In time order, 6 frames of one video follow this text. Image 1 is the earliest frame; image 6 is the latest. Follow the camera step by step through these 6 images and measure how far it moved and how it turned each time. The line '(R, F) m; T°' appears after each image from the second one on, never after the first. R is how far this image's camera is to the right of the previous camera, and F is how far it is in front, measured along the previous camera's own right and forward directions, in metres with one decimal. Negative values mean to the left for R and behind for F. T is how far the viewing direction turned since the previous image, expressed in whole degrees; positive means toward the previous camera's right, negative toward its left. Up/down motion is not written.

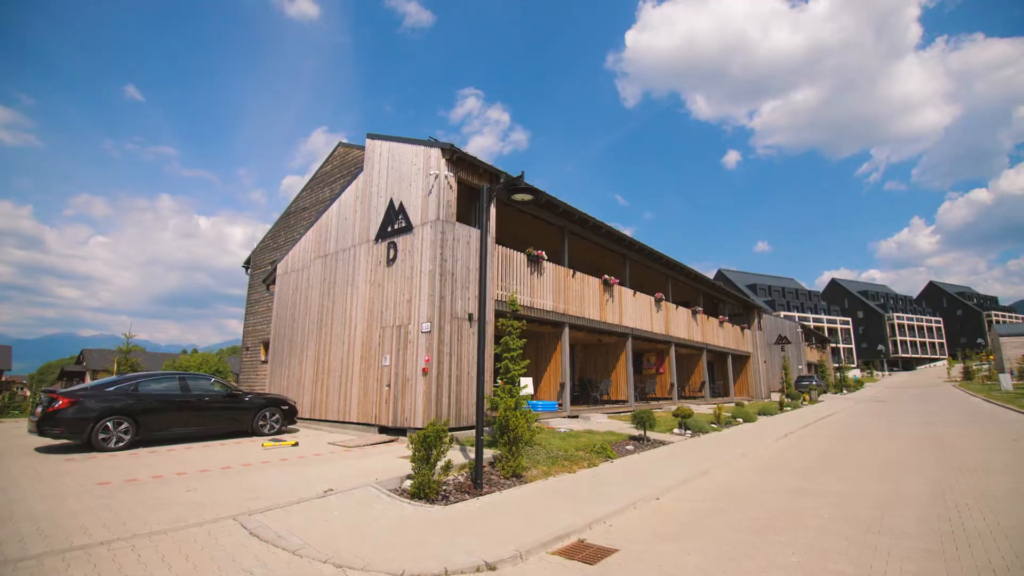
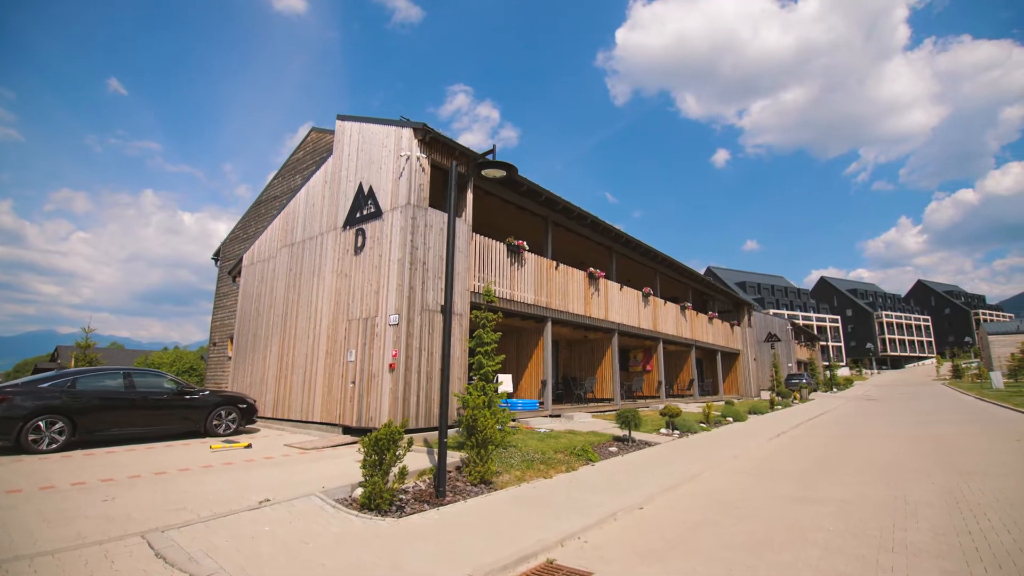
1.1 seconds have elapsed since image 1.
(+0.3, +0.7) m; +1°
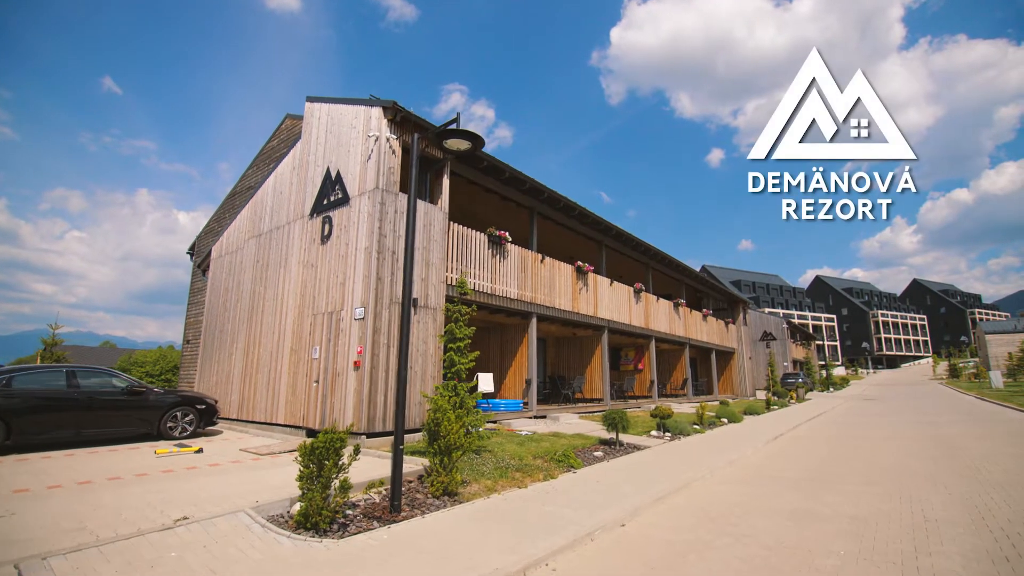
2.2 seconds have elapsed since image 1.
(+0.3, +0.7) m; 0°
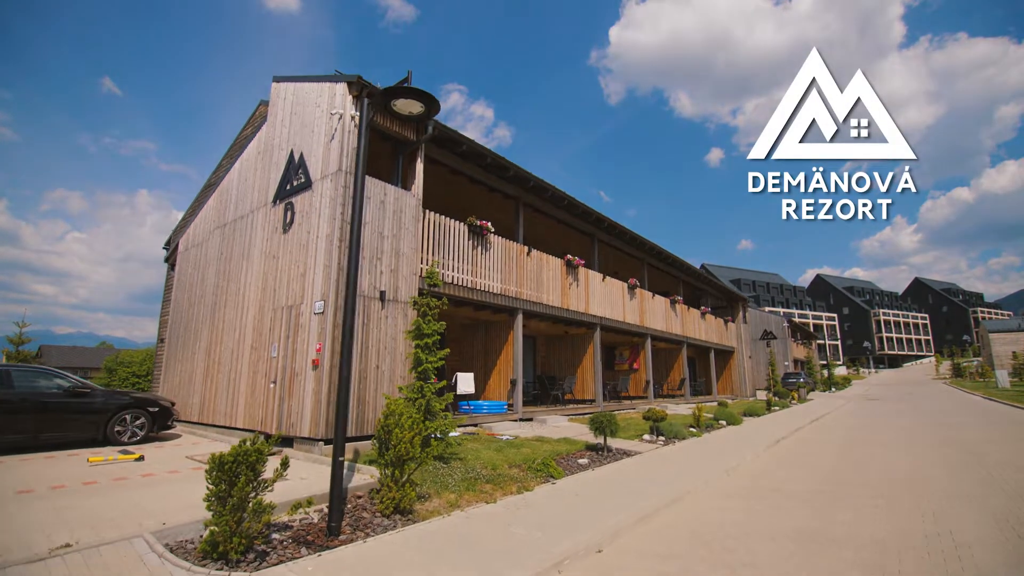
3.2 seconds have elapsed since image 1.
(+0.4, +0.8) m; 0°
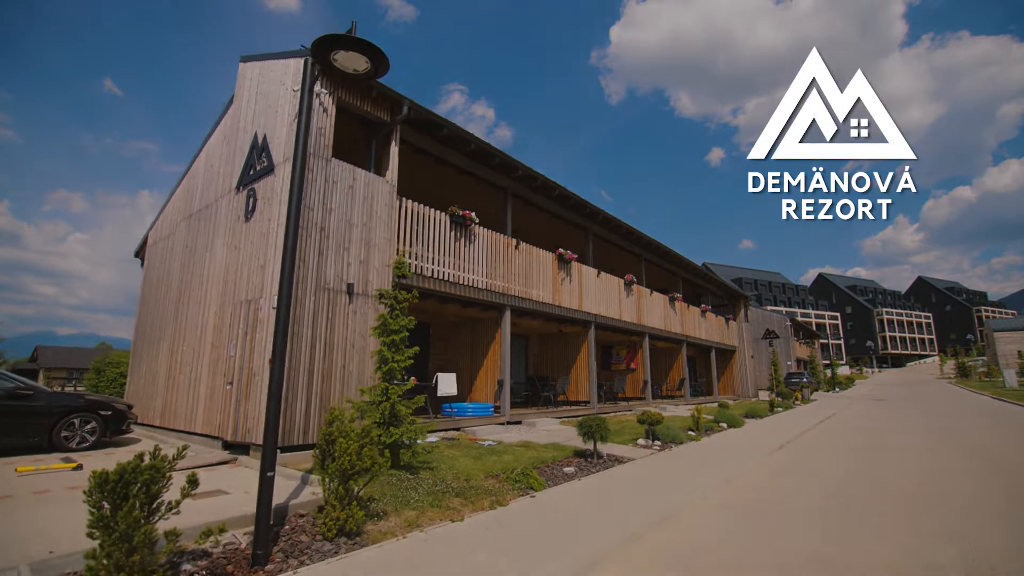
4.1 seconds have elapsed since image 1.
(+0.3, +0.7) m; 0°
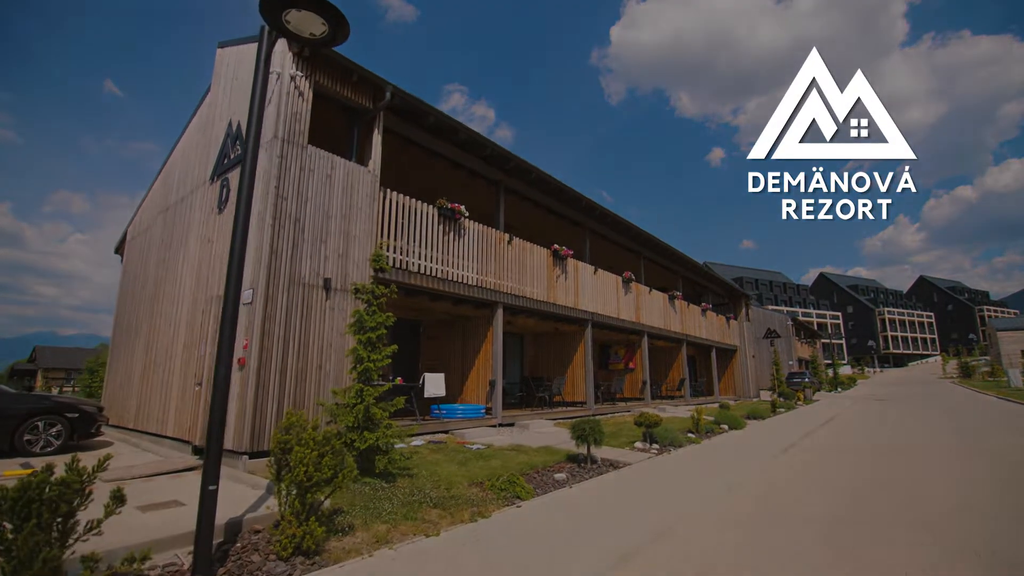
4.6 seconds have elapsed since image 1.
(+0.2, +0.4) m; 0°
